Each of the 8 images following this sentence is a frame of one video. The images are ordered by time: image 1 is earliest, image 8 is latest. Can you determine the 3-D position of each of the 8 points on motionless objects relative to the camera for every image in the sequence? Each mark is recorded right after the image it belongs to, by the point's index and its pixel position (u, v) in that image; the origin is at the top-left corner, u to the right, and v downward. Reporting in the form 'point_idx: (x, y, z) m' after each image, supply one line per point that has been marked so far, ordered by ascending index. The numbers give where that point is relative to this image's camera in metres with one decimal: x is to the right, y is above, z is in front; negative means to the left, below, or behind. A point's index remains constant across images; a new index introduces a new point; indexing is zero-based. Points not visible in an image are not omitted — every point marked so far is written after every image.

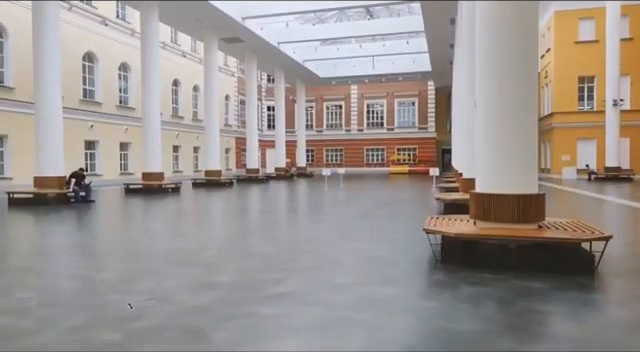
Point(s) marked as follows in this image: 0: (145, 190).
0: (-6.6, -0.5, +17.4) m
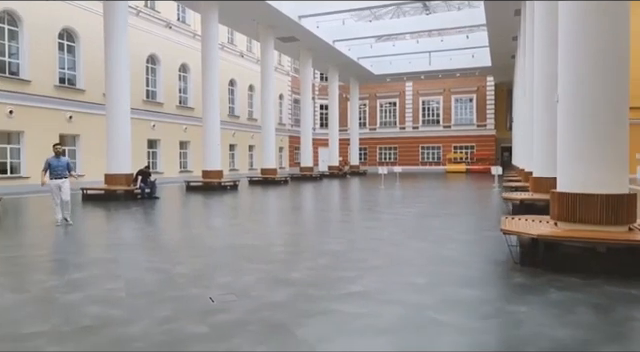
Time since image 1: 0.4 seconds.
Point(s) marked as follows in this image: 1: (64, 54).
0: (-4.4, -0.4, +17.9) m
1: (-10.2, +4.9, +18.6) m
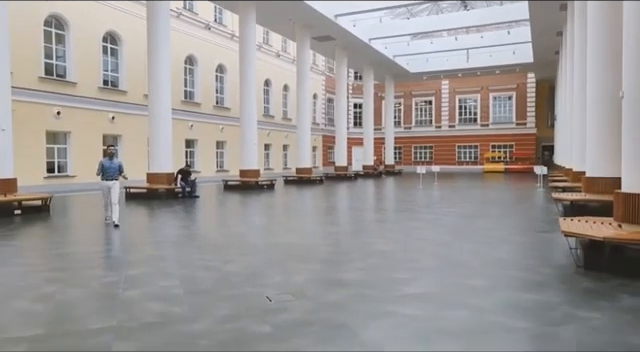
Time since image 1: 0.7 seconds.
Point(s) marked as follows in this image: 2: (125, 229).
0: (-3.0, -0.4, +18.1) m
1: (-8.7, +4.9, +19.1) m
2: (-4.1, -1.1, +9.9) m
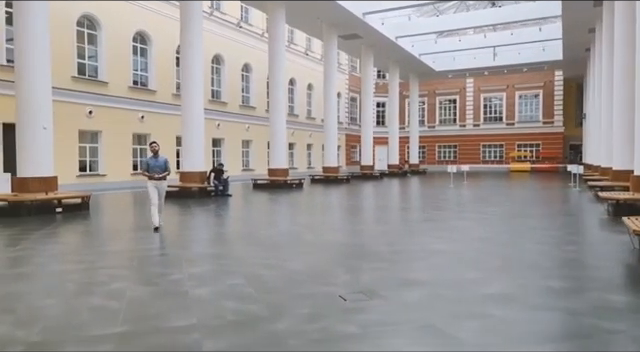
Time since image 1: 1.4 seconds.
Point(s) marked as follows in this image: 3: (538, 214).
0: (-1.9, -0.4, +18.1) m
1: (-7.6, +5.0, +19.3) m
2: (-3.3, -1.1, +9.9) m
3: (+5.6, -1.0, +12.1) m
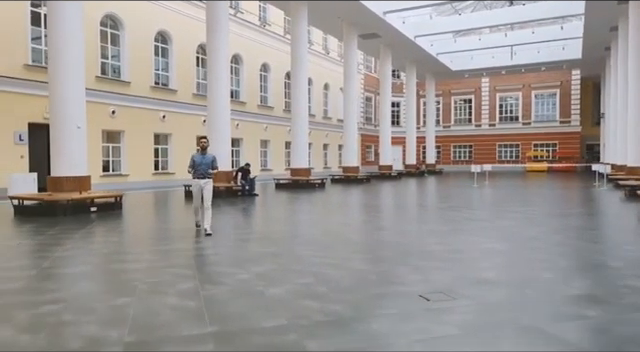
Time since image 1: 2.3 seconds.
0: (-1.0, -0.3, +18.0) m
1: (-6.7, +5.0, +19.3) m
2: (-2.5, -1.1, +9.9) m
3: (+6.5, -1.0, +12.0) m
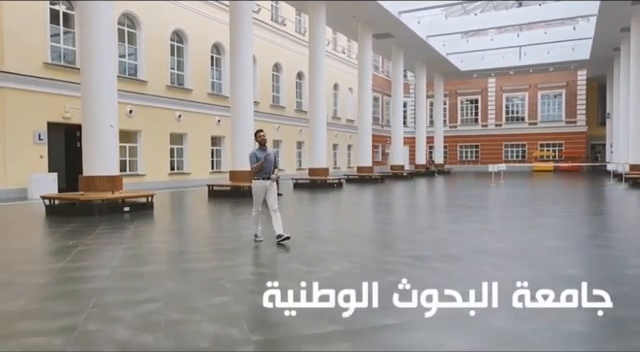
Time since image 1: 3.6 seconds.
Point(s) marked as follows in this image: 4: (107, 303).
0: (-0.4, -0.3, +18.0) m
1: (-6.1, +5.0, +19.1) m
2: (-1.6, -1.1, +9.8) m
3: (+7.3, -0.9, +12.1) m
4: (-2.0, -1.2, +4.3) m
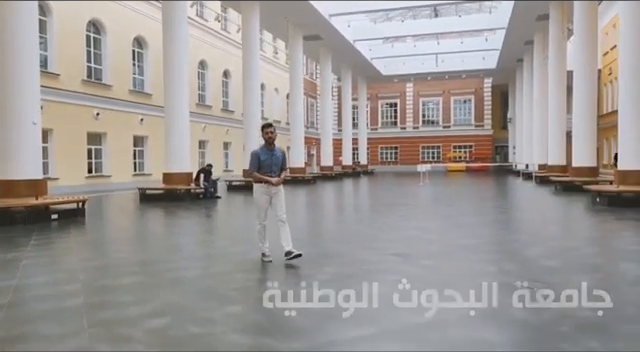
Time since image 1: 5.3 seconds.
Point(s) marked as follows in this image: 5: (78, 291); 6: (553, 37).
0: (-2.8, -0.4, +17.4) m
1: (-8.7, +4.8, +17.5) m
2: (-2.5, -1.1, +9.2) m
3: (+5.8, -0.9, +13.1) m
4: (-1.7, -1.2, +3.7) m
5: (-2.4, -1.2, +4.6) m
6: (+9.0, +5.3, +17.9) m
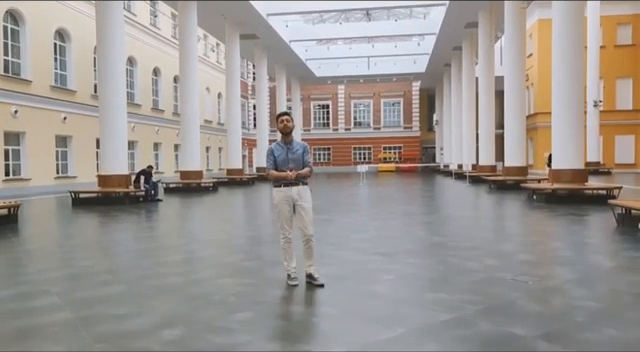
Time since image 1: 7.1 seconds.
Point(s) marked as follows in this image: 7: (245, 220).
0: (-4.9, -0.5, +16.7) m
1: (-10.7, +4.7, +15.8) m
2: (-3.2, -1.1, +8.6) m
3: (+4.4, -0.8, +13.9) m
4: (-1.5, -1.2, +3.3) m
5: (-2.3, -1.2, +4.1) m
6: (+6.6, +5.4, +19.1) m
7: (-1.8, -1.1, +11.1) m
